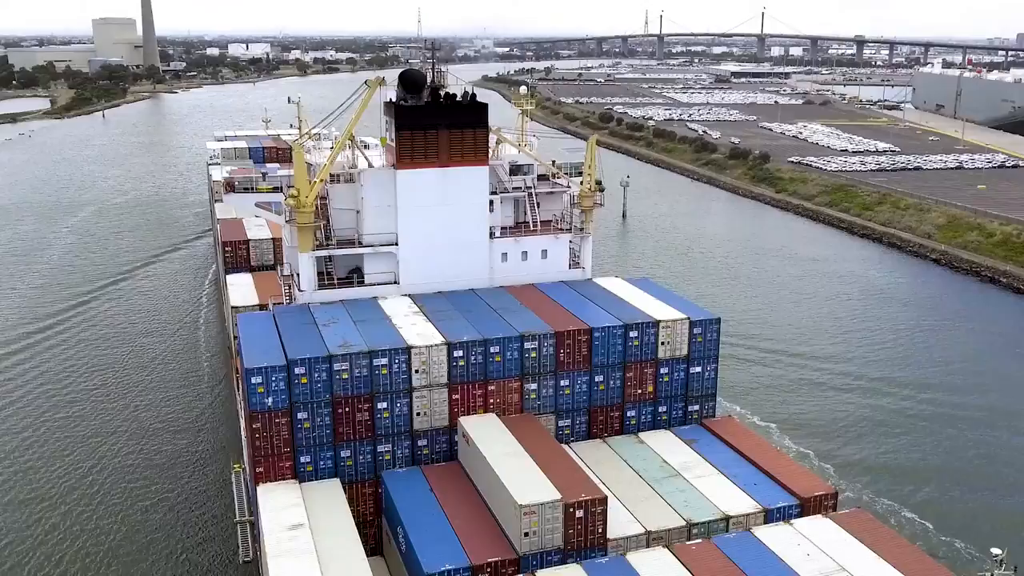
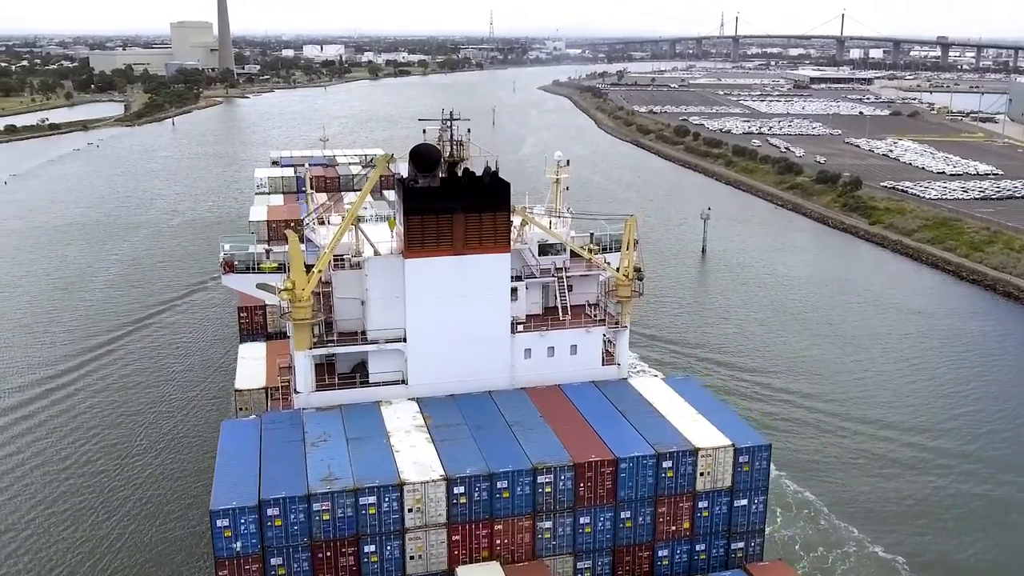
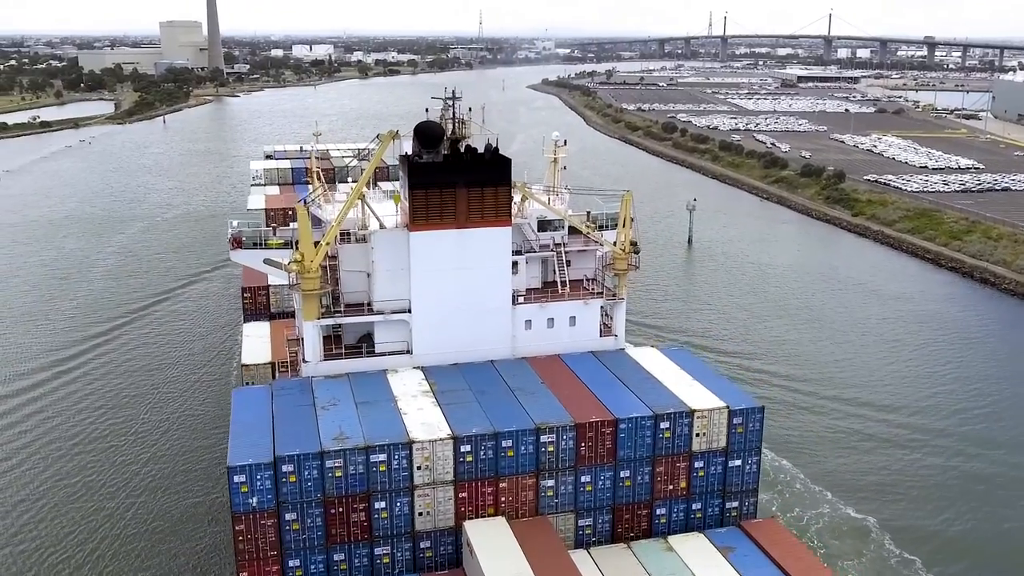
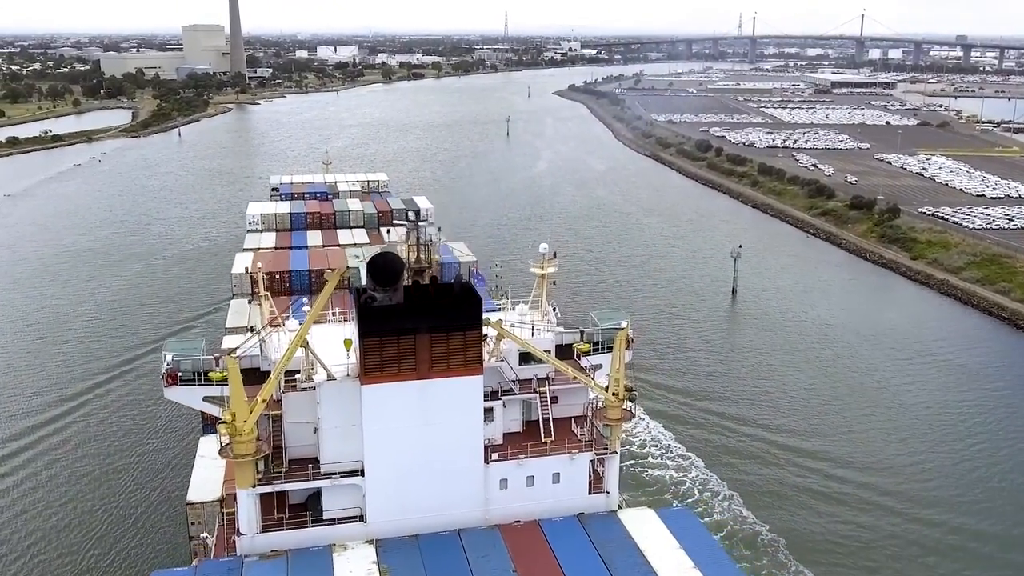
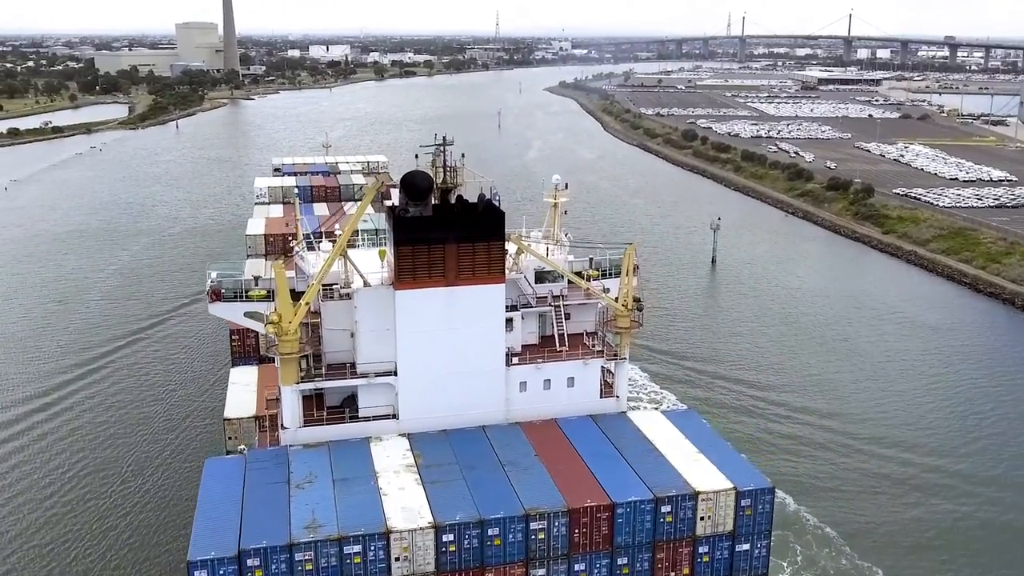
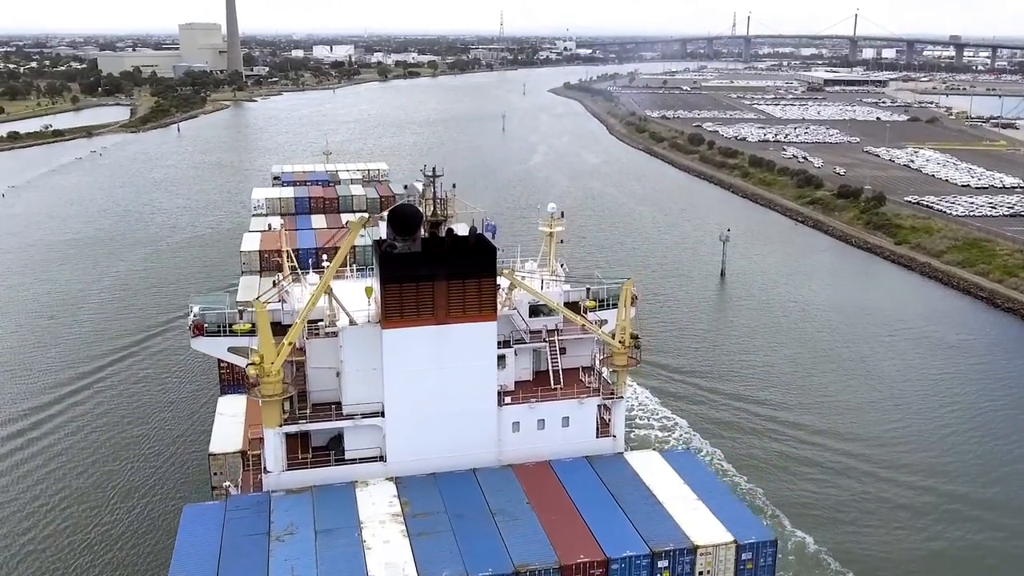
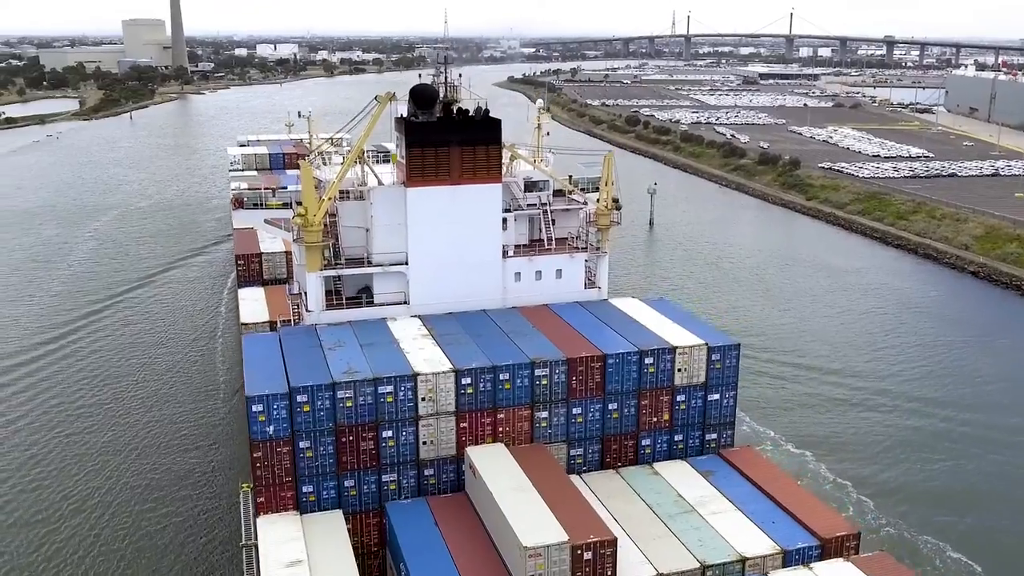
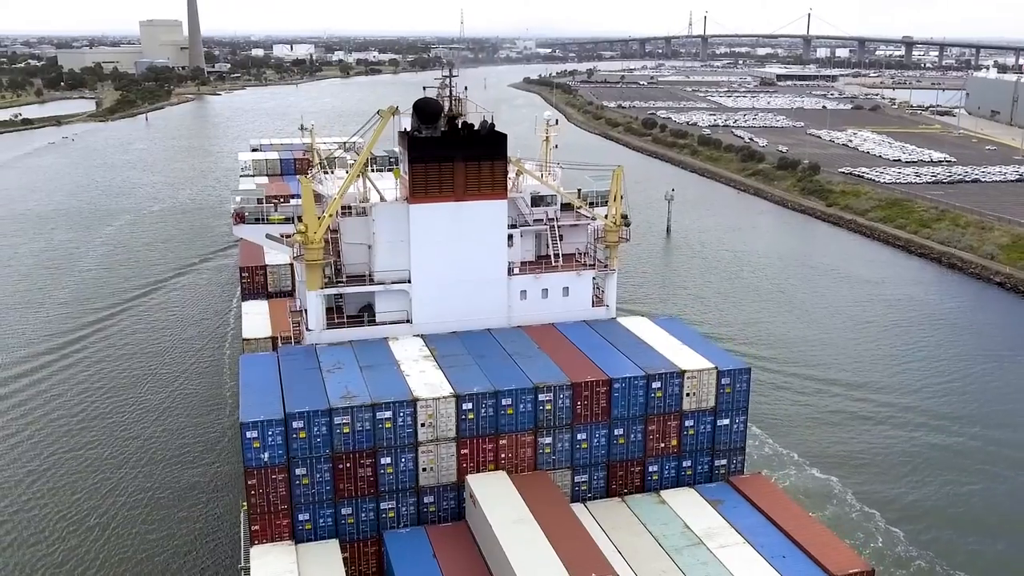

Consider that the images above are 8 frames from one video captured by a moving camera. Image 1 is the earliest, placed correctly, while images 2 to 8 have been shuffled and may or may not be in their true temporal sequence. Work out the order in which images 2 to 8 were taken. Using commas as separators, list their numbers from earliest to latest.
7, 8, 3, 2, 5, 6, 4
